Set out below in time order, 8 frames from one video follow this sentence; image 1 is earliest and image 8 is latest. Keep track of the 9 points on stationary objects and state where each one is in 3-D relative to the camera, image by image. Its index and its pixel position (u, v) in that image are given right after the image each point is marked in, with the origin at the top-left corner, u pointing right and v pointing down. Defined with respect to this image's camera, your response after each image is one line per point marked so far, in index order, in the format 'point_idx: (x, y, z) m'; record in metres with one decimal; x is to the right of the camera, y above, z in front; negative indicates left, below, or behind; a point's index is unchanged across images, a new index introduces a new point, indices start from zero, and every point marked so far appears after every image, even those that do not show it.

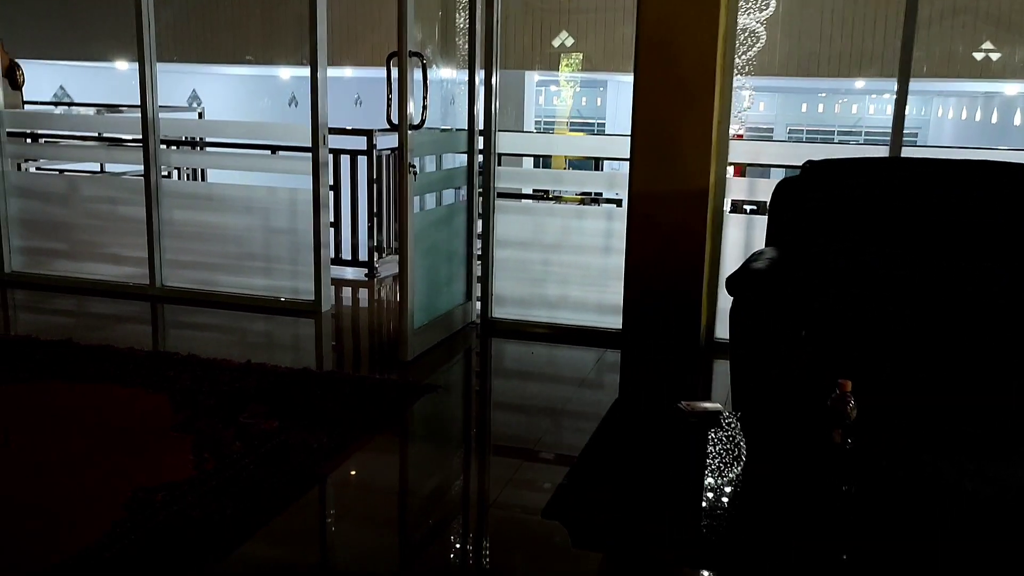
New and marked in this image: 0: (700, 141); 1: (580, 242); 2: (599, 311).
0: (+0.8, +0.6, +3.8) m
1: (+0.3, +0.2, +4.2) m
2: (+0.4, -0.1, +4.3) m
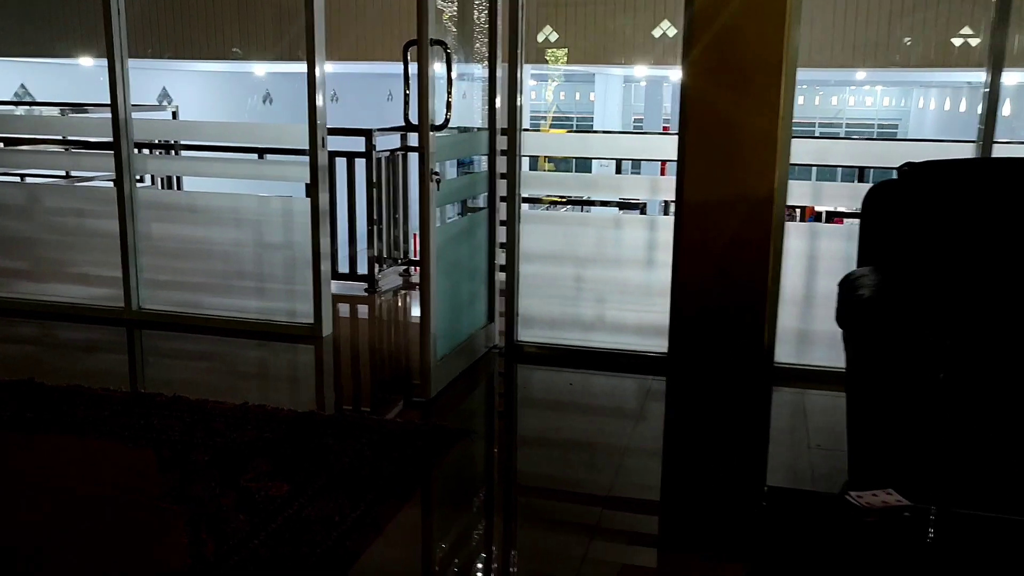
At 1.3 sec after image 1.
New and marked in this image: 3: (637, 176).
0: (+0.9, +0.5, +3.3) m
1: (+0.4, +0.1, +3.7) m
2: (+0.5, -0.2, +3.8) m
3: (+0.5, +0.5, +3.7) m
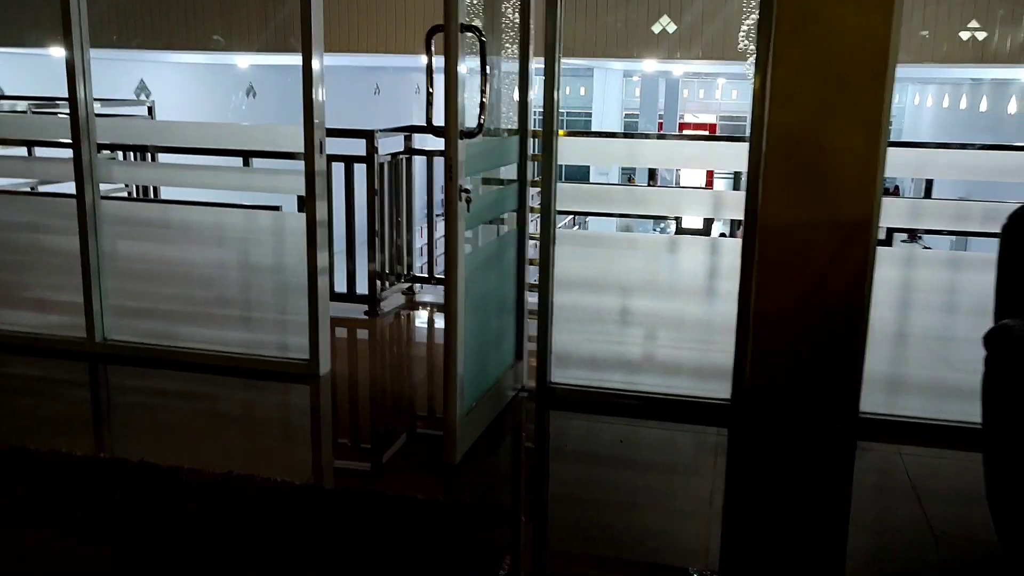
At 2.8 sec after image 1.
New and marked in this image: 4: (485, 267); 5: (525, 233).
0: (+1.0, +0.4, +2.7) m
1: (+0.6, 0.0, +3.2) m
2: (+0.7, -0.3, +3.2) m
3: (+0.6, +0.3, +3.1) m
4: (-0.1, +0.1, +2.9) m
5: (0.0, +0.2, +3.3) m
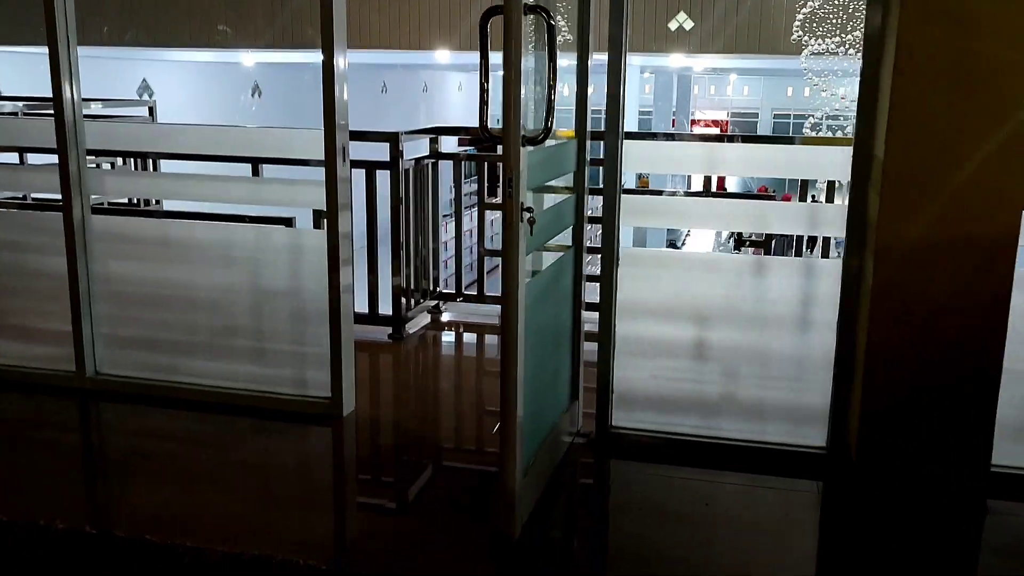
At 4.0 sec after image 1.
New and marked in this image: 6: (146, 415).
0: (+1.2, +0.3, +2.2) m
1: (+0.7, -0.1, +2.7) m
2: (+0.8, -0.4, +2.7) m
3: (+0.8, +0.2, +2.6) m
4: (+0.1, 0.0, +2.4) m
5: (+0.2, +0.1, +2.8) m
6: (-1.3, -0.4, +3.1) m
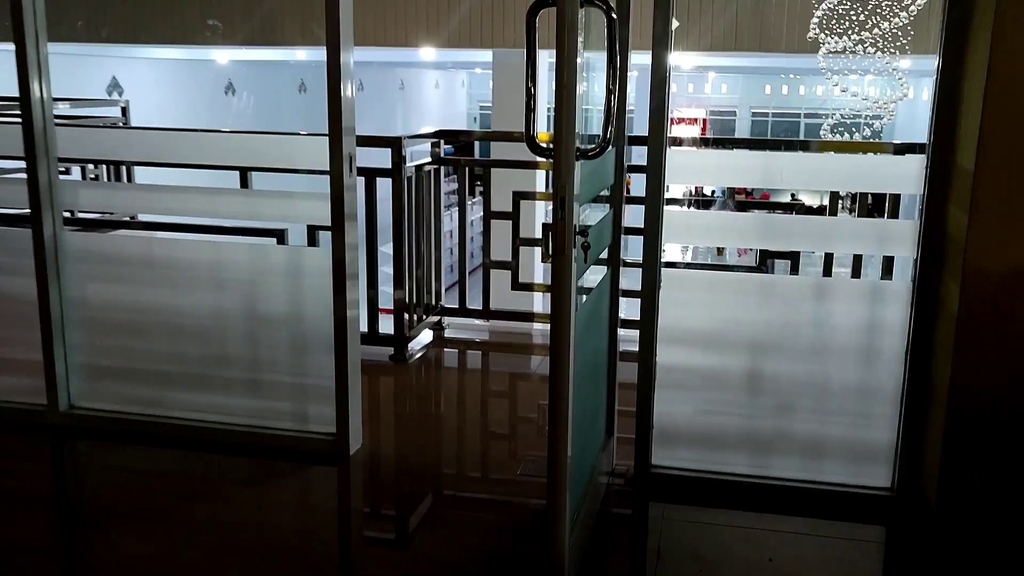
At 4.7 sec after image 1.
0: (+1.3, +0.2, +2.0) m
1: (+0.8, -0.1, +2.4) m
2: (+0.9, -0.5, +2.5) m
3: (+0.9, +0.2, +2.3) m
4: (+0.2, -0.1, +2.2) m
5: (+0.3, 0.0, +2.5) m
6: (-1.2, -0.5, +2.8) m
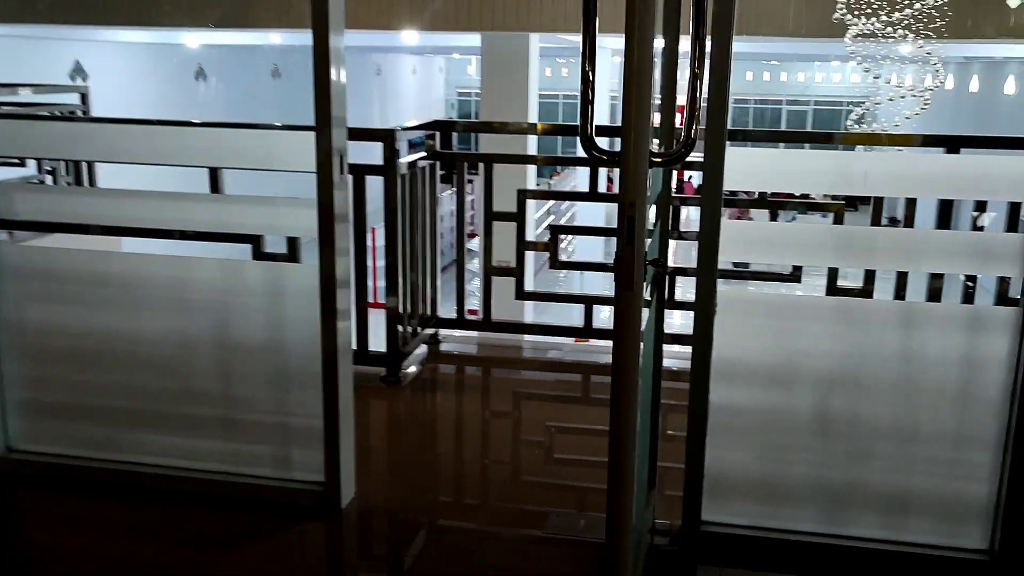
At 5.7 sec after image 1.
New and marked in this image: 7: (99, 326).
0: (+1.4, +0.2, +1.6) m
1: (+0.9, -0.2, +2.0) m
2: (+1.0, -0.5, +2.1) m
3: (+1.0, +0.1, +1.9) m
4: (+0.2, -0.2, +1.7) m
5: (+0.4, 0.0, +2.1) m
6: (-1.1, -0.6, +2.4) m
7: (-1.1, -0.1, +2.4) m
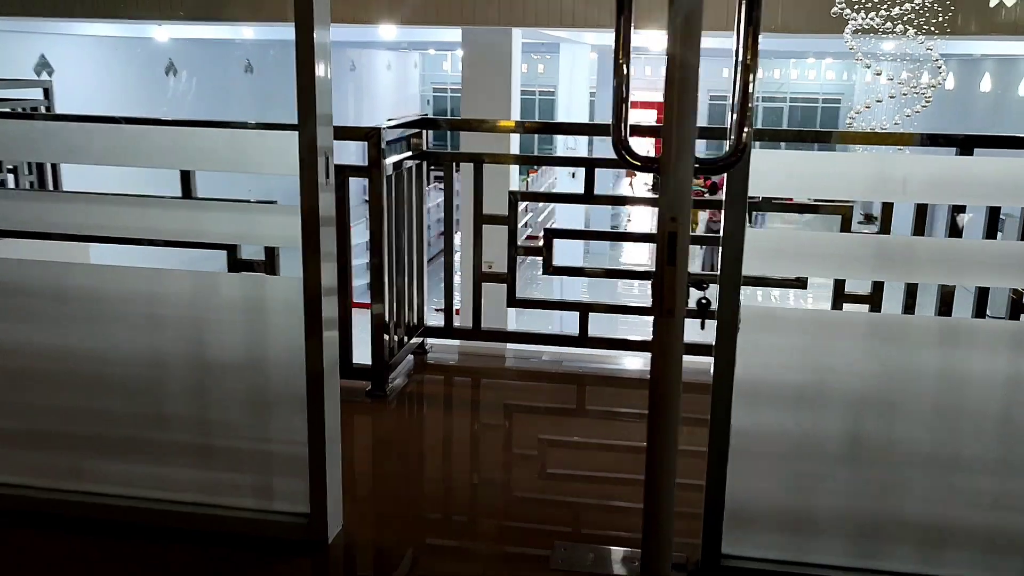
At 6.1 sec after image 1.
0: (+1.4, +0.2, +1.5) m
1: (+0.9, -0.2, +1.9) m
2: (+1.0, -0.6, +1.9) m
3: (+1.0, +0.1, +1.8) m
4: (+0.3, -0.2, +1.6) m
5: (+0.4, -0.1, +1.9) m
6: (-1.1, -0.6, +2.1) m
7: (-1.1, -0.1, +2.2) m
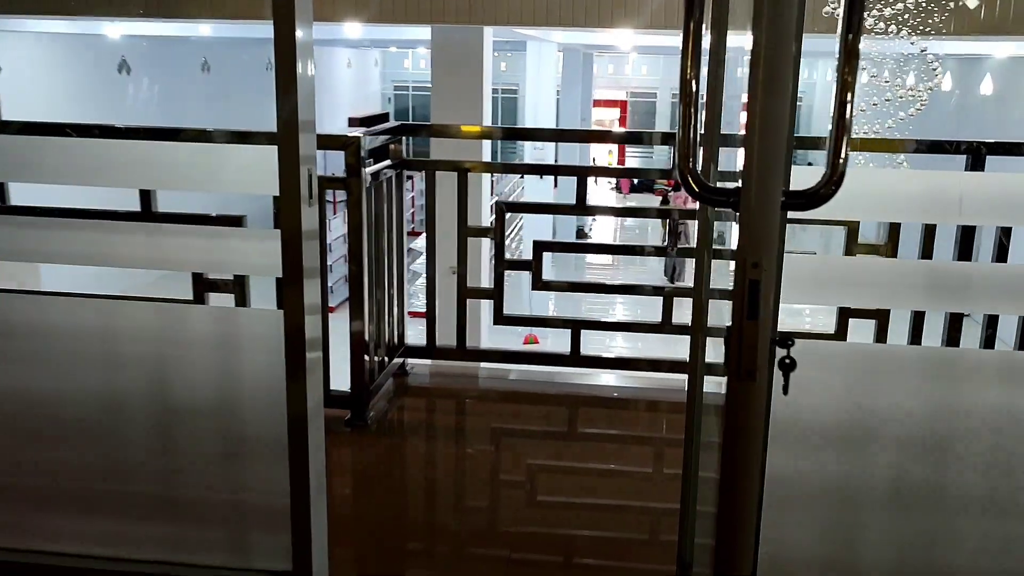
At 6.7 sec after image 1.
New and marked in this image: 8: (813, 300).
0: (+1.4, +0.1, +1.3) m
1: (+0.9, -0.3, +1.7) m
2: (+1.0, -0.6, +1.8) m
3: (+1.0, 0.0, +1.6) m
4: (+0.3, -0.3, +1.4) m
5: (+0.4, -0.1, +1.7) m
6: (-1.1, -0.7, +1.9) m
7: (-1.1, -0.2, +1.9) m
8: (+0.6, 0.0, +1.7) m
